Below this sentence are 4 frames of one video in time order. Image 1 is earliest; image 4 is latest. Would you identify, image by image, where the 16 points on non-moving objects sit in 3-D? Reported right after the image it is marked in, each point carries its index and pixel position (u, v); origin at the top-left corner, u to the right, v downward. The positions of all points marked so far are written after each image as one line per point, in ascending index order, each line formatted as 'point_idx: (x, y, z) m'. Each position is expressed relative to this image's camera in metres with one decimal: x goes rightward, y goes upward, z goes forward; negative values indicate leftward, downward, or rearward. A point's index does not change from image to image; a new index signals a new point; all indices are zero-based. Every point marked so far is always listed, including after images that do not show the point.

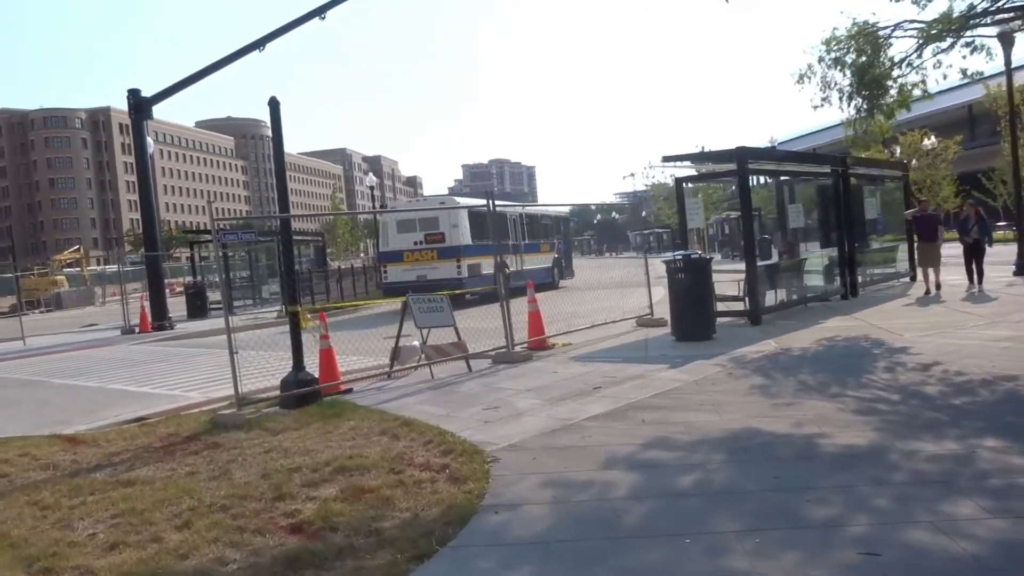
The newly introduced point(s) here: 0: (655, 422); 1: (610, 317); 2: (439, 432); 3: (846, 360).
0: (+1.2, -1.1, +10.0) m
1: (+1.5, -0.4, +18.2) m
2: (-0.6, -1.3, +10.5) m
3: (+3.7, -0.8, +13.1) m
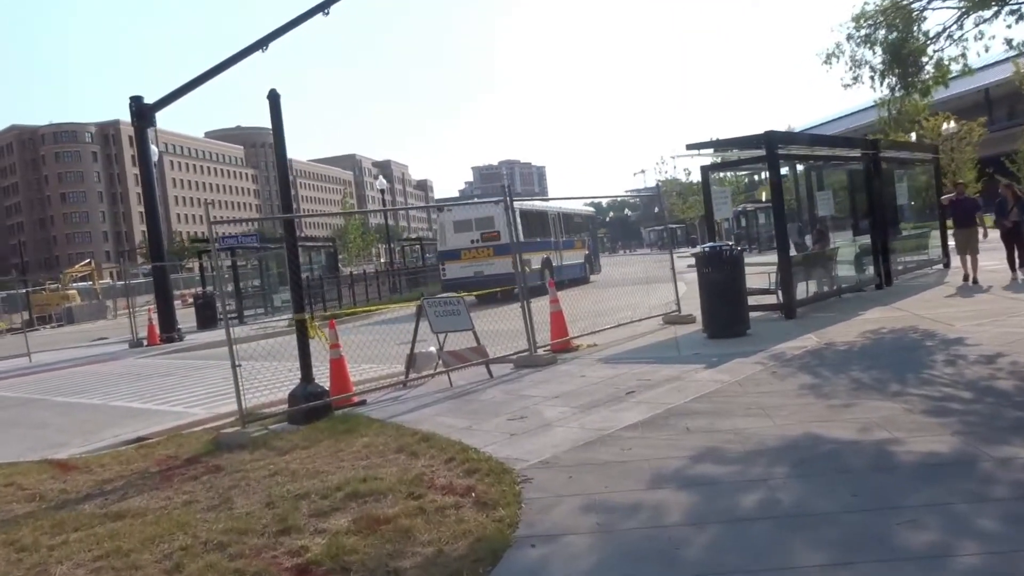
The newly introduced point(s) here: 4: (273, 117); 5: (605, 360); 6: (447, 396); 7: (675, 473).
0: (+1.4, -1.1, +9.0) m
1: (+1.8, -0.4, +17.2) m
2: (-0.4, -1.3, +9.5) m
3: (+3.9, -0.7, +12.1) m
4: (-2.5, +1.8, +12.8) m
5: (+1.1, -0.8, +13.7) m
6: (-0.7, -1.2, +13.0) m
7: (+1.0, -1.2, +7.6) m
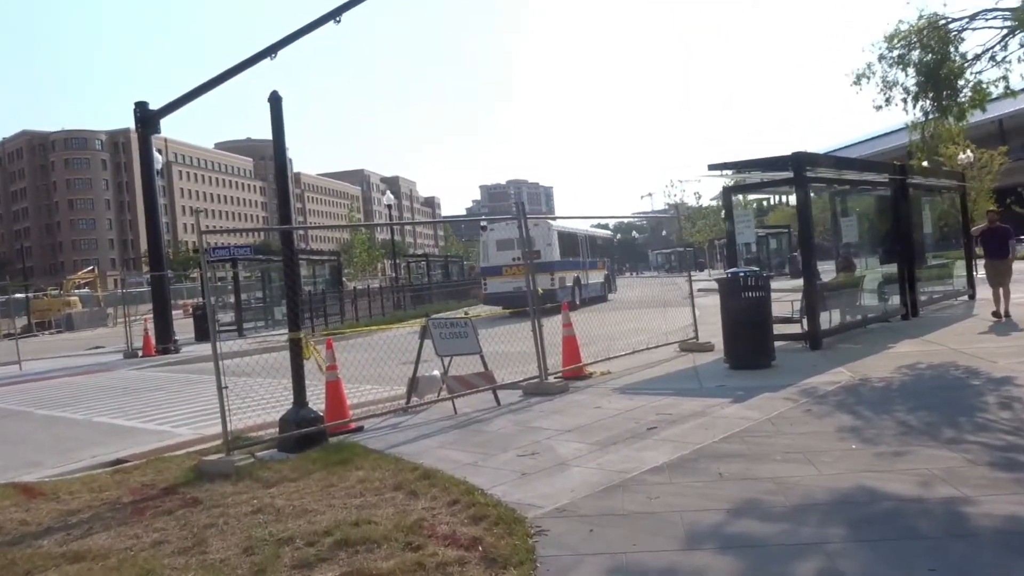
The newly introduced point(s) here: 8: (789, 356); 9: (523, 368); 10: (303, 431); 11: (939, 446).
0: (+1.5, -1.3, +8.1) m
1: (+1.9, -0.7, +16.2) m
2: (-0.3, -1.4, +8.6) m
3: (+4.0, -1.0, +11.1) m
4: (-2.4, +1.7, +11.9) m
5: (+1.2, -1.1, +12.7) m
6: (-0.6, -1.4, +12.0) m
7: (+1.1, -1.3, +6.6) m
8: (+3.1, -0.8, +13.4) m
9: (+0.1, -1.0, +14.5) m
10: (-2.0, -1.3, +11.3) m
11: (+3.1, -1.1, +8.7) m
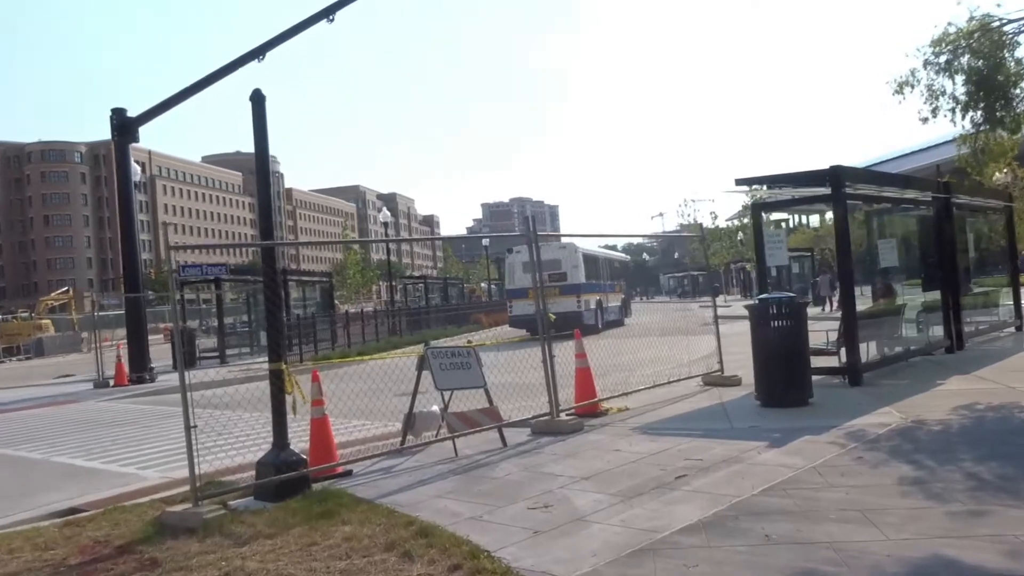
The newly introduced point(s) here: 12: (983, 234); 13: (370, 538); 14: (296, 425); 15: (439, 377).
0: (+1.6, -1.5, +6.7) m
1: (+2.0, -1.1, +14.9) m
2: (-0.2, -1.6, +7.2) m
3: (+4.1, -1.2, +9.8) m
4: (-2.3, +1.5, +10.6) m
5: (+1.2, -1.3, +11.4) m
6: (-0.5, -1.6, +10.6) m
7: (+1.2, -1.5, +5.2) m
8: (+3.2, -1.0, +12.1) m
9: (+0.2, -1.3, +13.2) m
10: (-1.9, -1.6, +9.9) m
11: (+3.2, -1.3, +7.3) m
12: (+7.9, +0.9, +20.1) m
13: (-1.0, -1.7, +8.0) m
14: (-2.1, -1.4, +11.8) m
15: (-0.7, -0.8, +11.2) m
